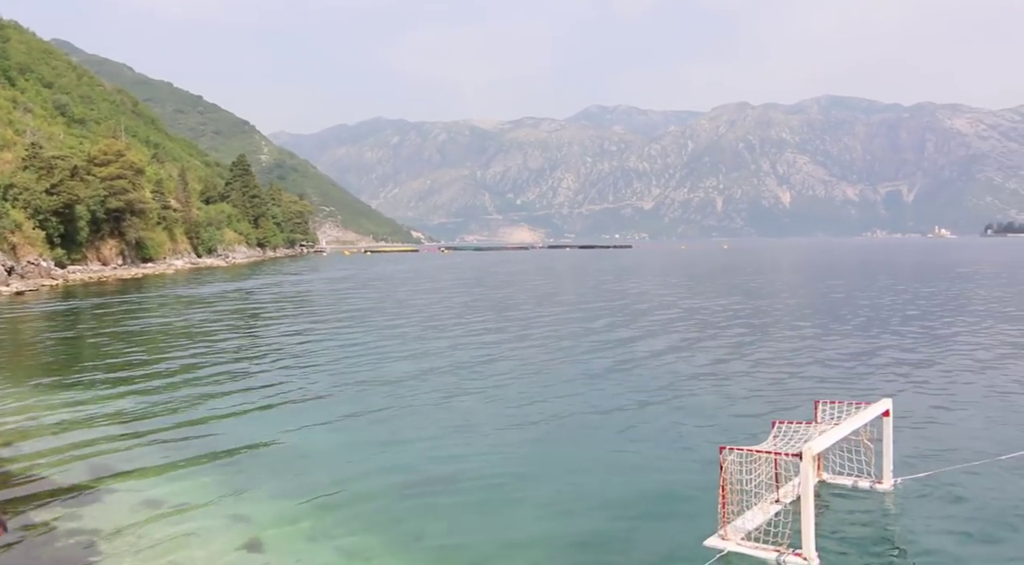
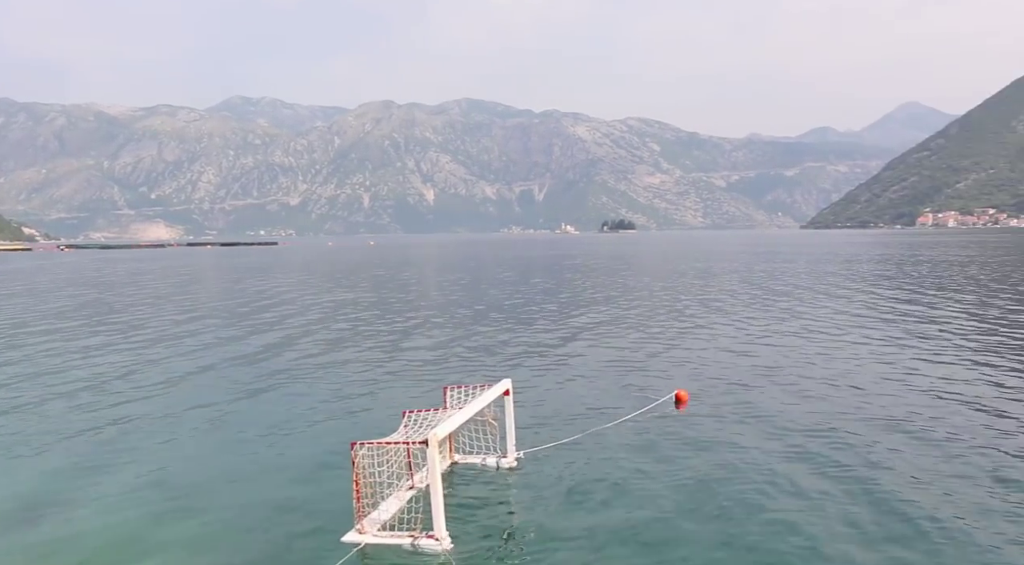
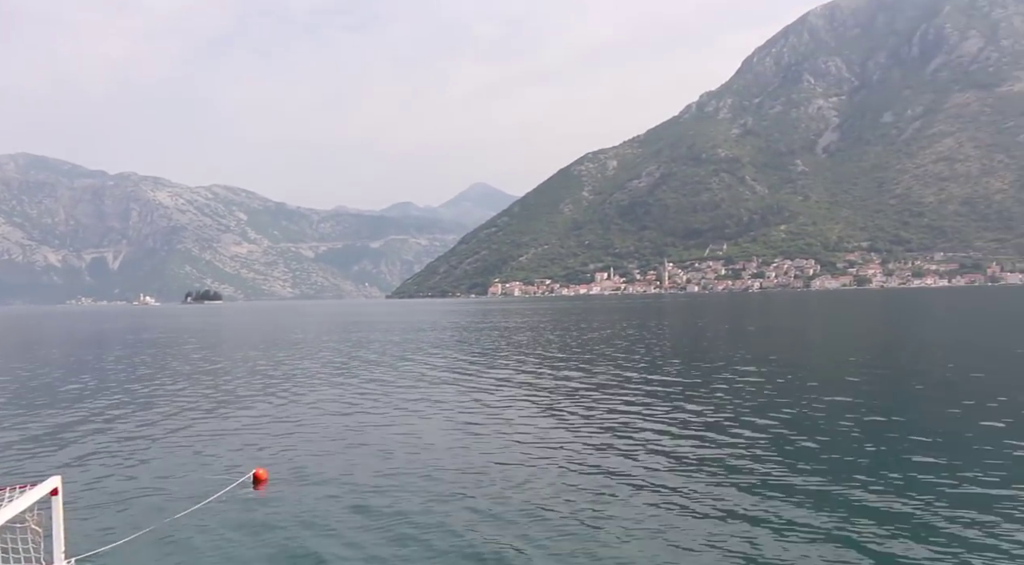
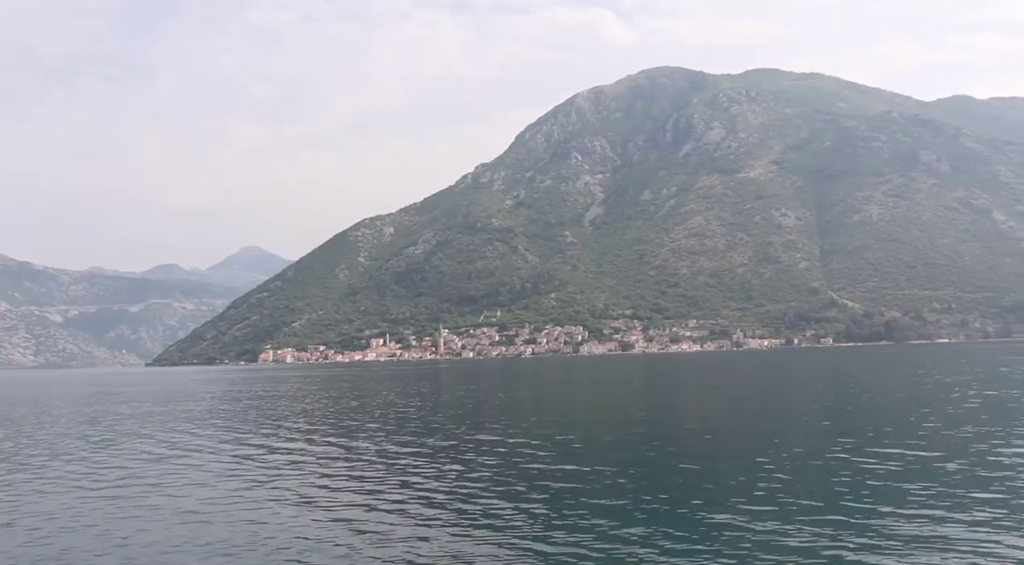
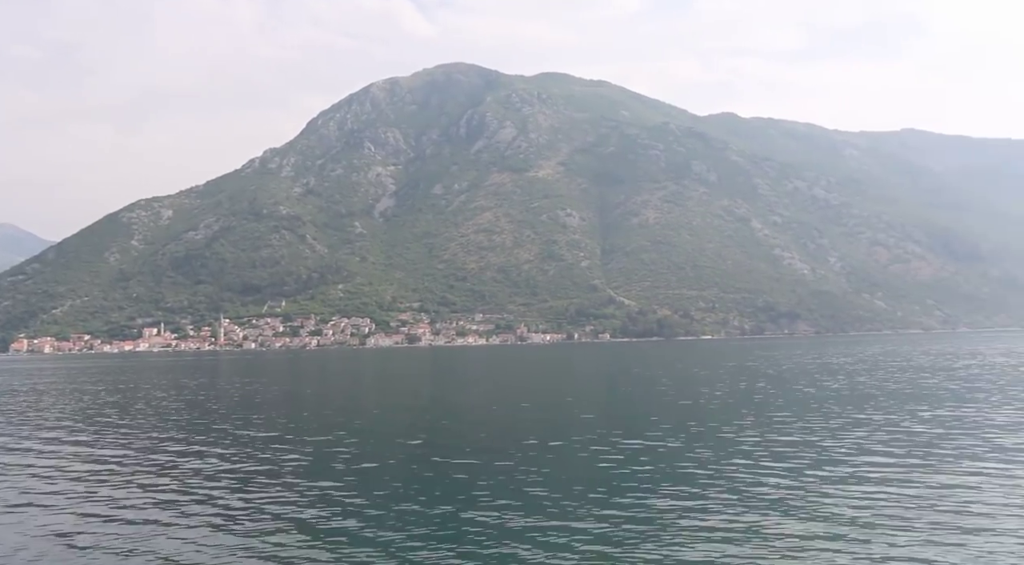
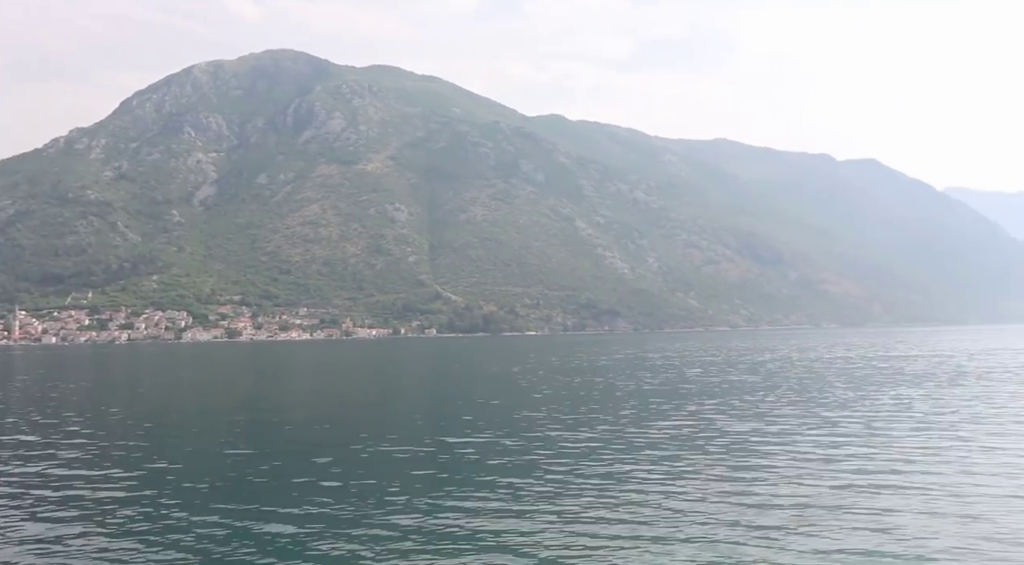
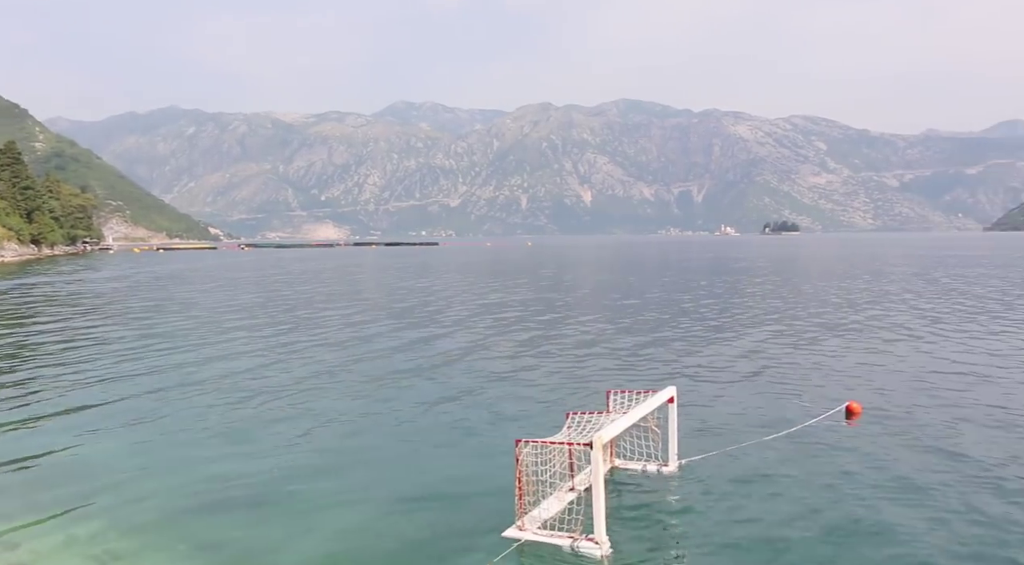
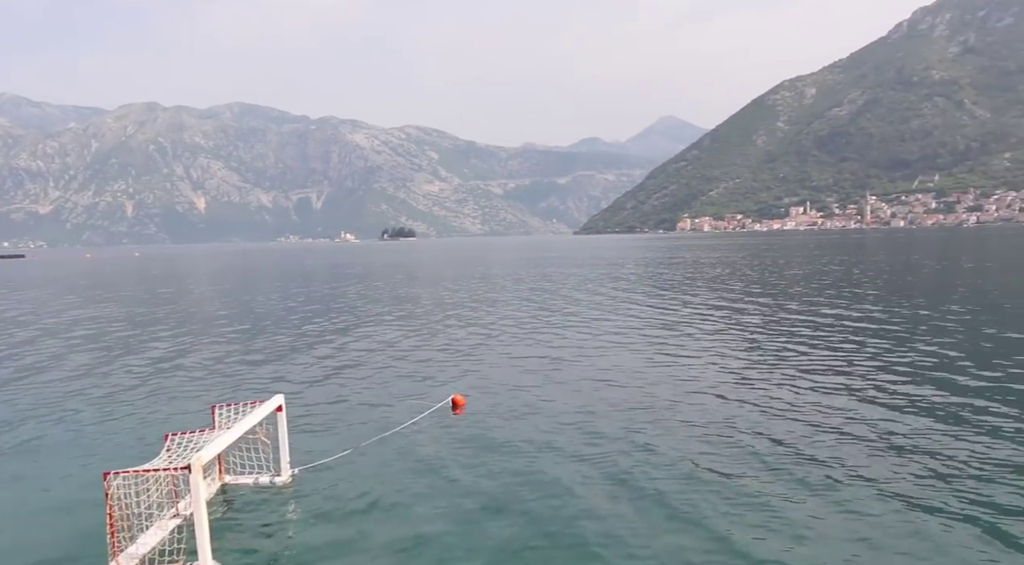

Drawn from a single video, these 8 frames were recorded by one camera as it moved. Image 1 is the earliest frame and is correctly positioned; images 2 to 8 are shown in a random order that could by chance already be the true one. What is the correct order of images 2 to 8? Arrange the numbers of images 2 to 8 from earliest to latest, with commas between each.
7, 2, 8, 3, 4, 5, 6
